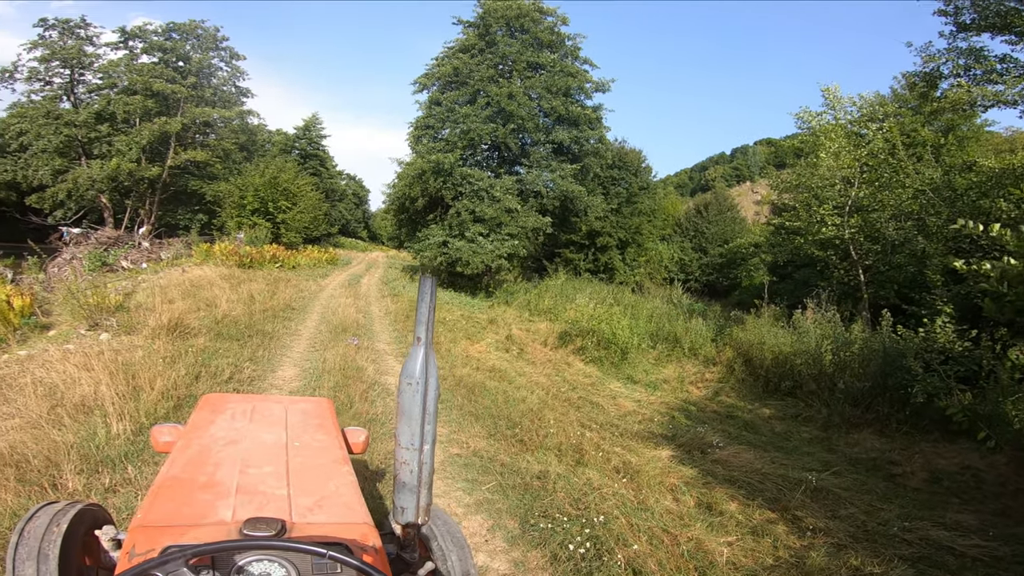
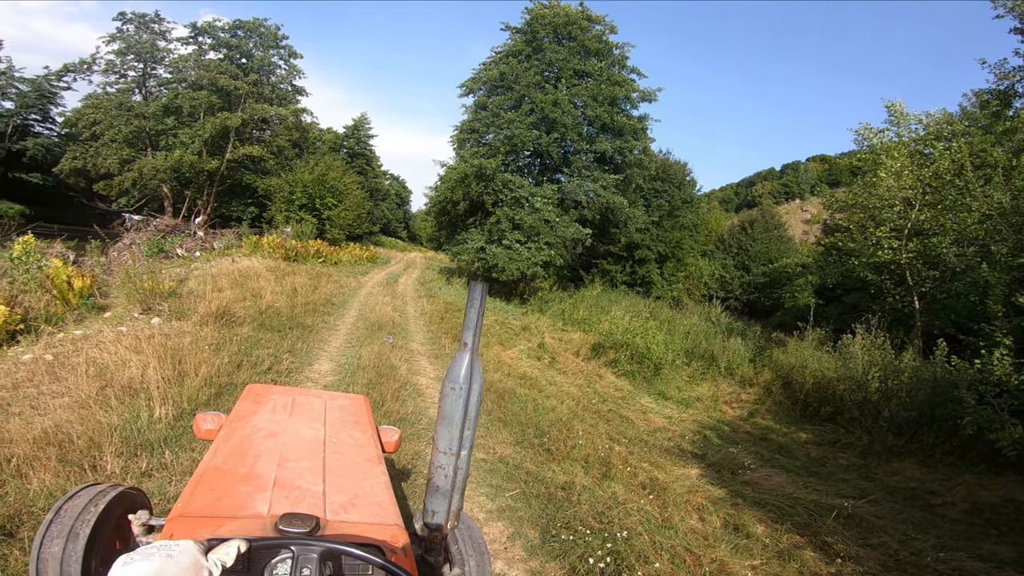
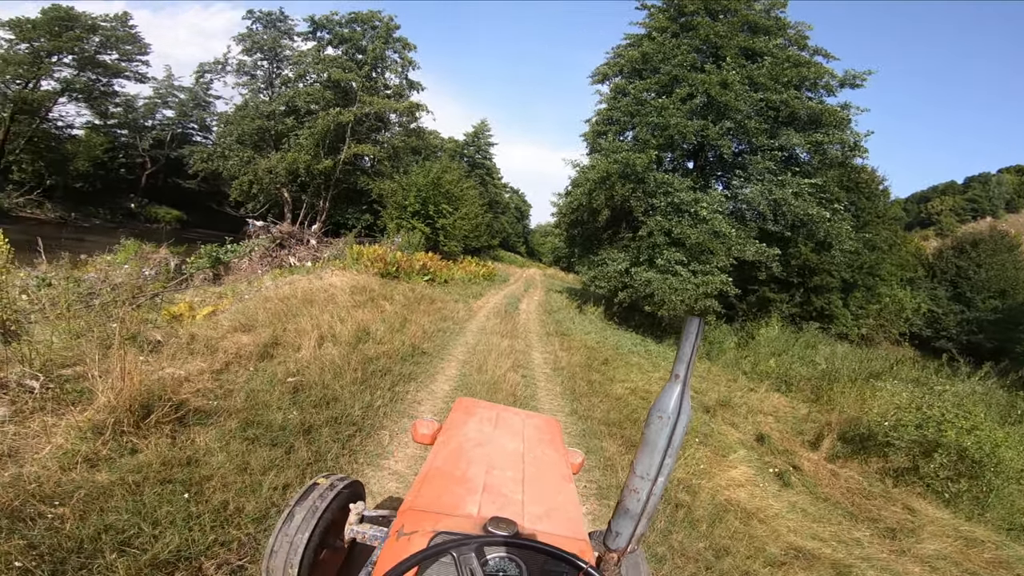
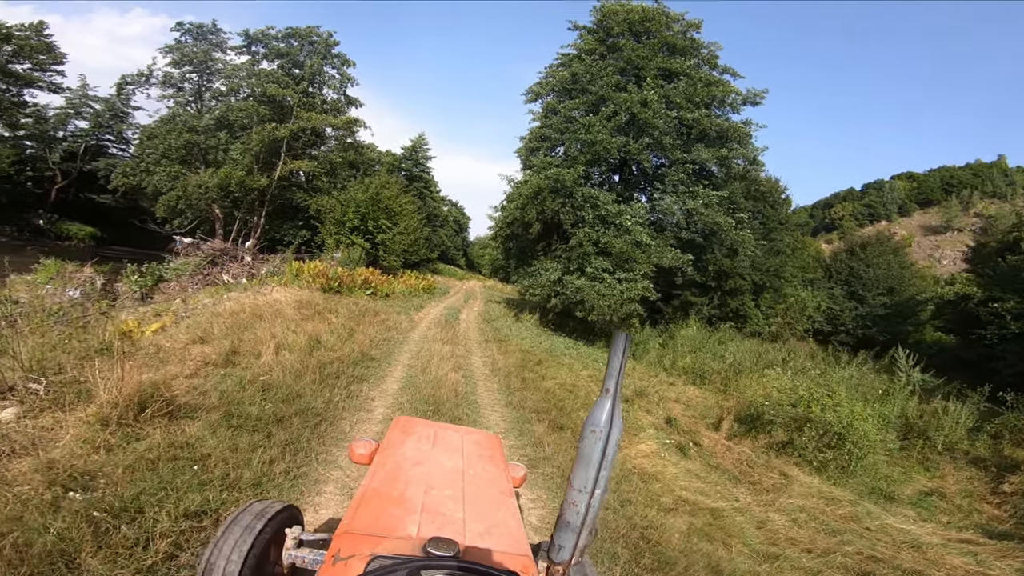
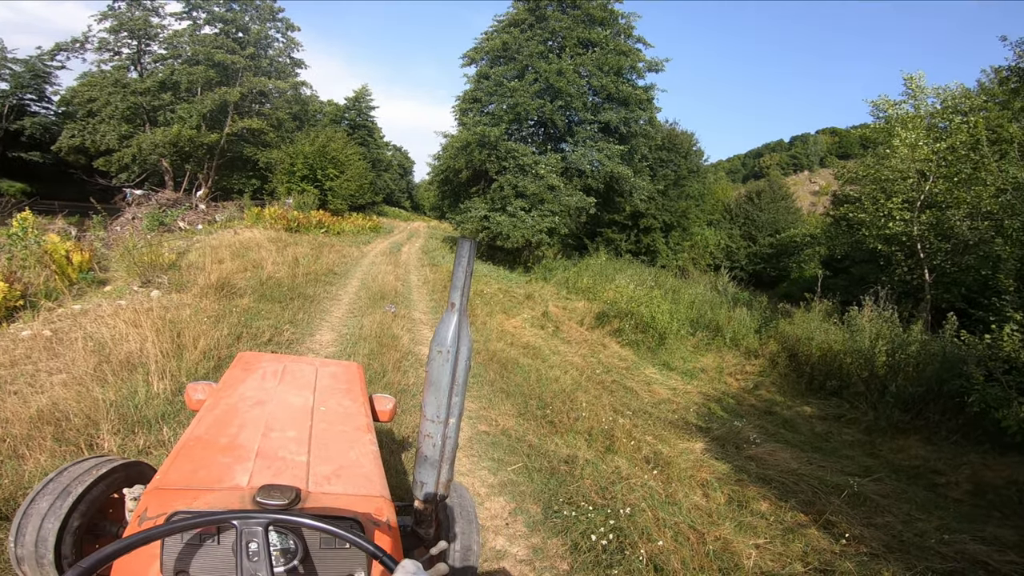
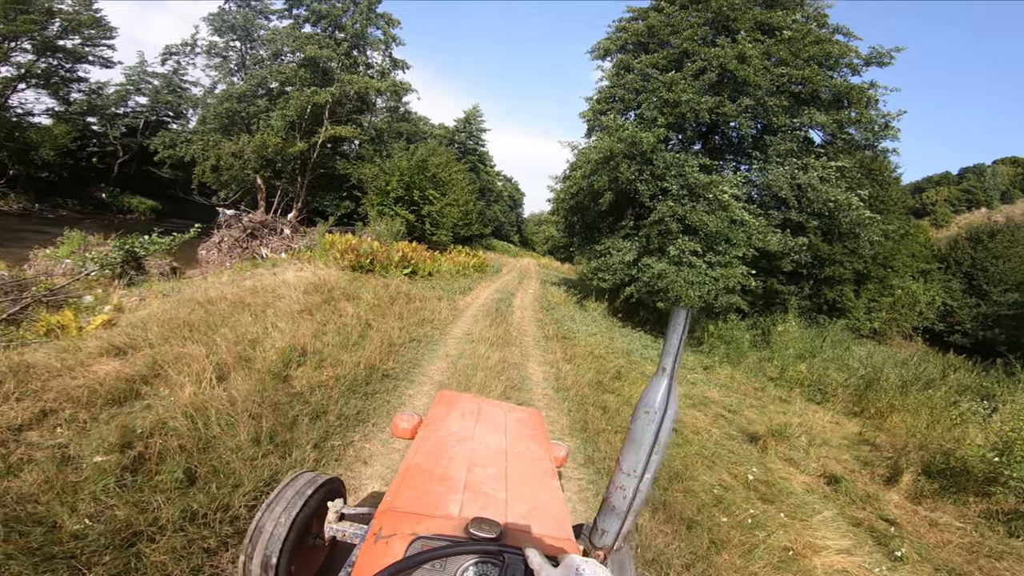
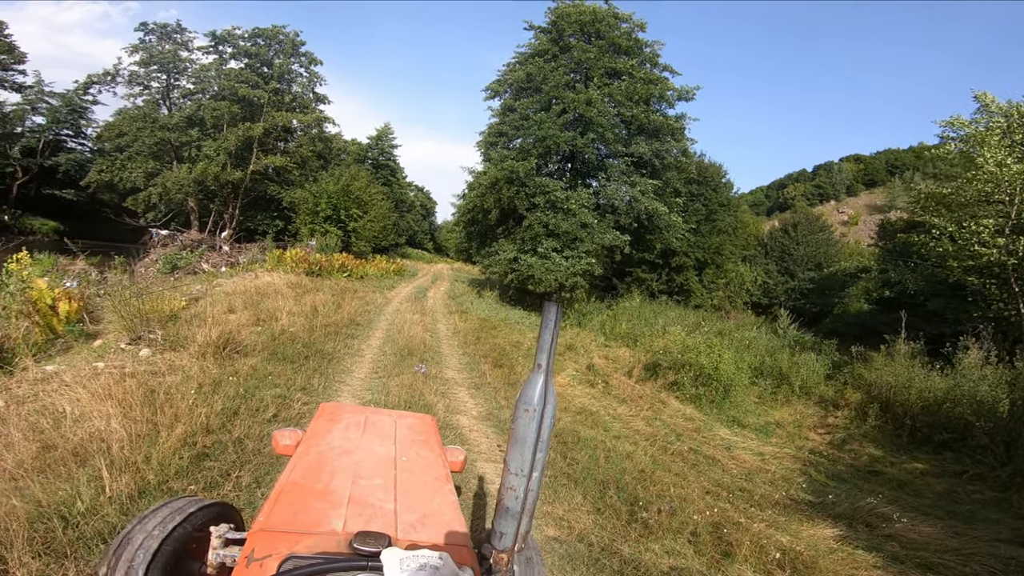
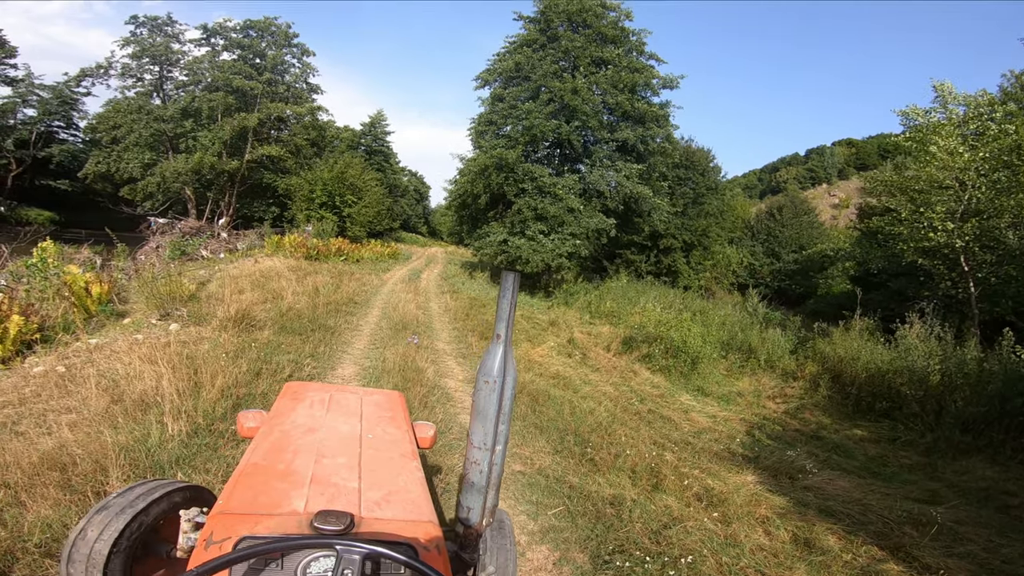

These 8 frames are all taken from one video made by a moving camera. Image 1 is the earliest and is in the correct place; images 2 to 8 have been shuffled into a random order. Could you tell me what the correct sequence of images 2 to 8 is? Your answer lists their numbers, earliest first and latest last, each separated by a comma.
2, 5, 8, 7, 4, 3, 6
